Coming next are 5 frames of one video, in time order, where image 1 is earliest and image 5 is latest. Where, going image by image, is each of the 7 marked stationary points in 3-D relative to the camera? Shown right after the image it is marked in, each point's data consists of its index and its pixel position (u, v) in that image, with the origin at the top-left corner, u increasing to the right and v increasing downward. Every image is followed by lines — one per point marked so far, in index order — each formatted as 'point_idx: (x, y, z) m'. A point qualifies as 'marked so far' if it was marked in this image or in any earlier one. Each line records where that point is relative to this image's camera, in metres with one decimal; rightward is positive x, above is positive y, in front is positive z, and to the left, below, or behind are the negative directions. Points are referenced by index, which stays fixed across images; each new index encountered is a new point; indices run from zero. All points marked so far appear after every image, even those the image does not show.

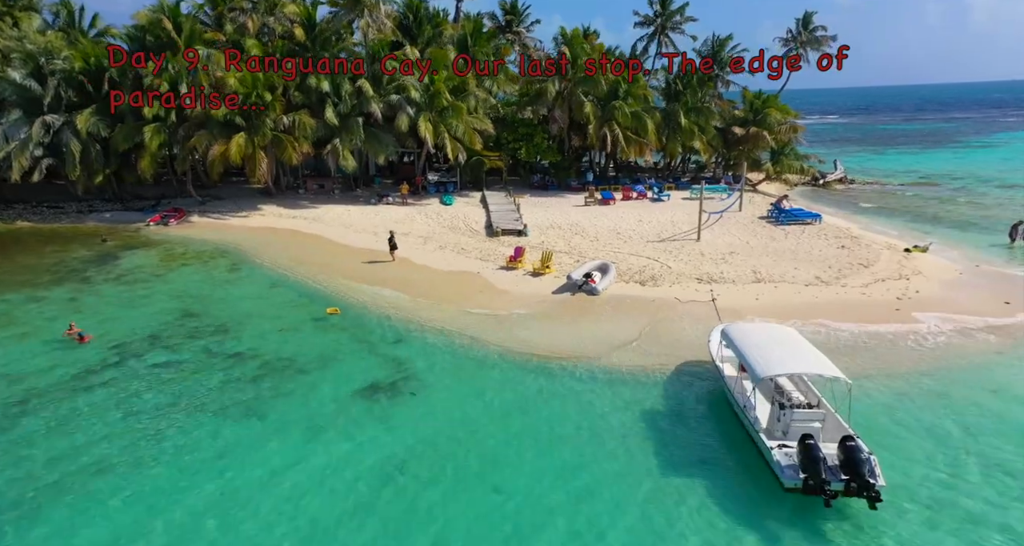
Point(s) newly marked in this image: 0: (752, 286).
0: (+8.1, -0.5, +17.7) m
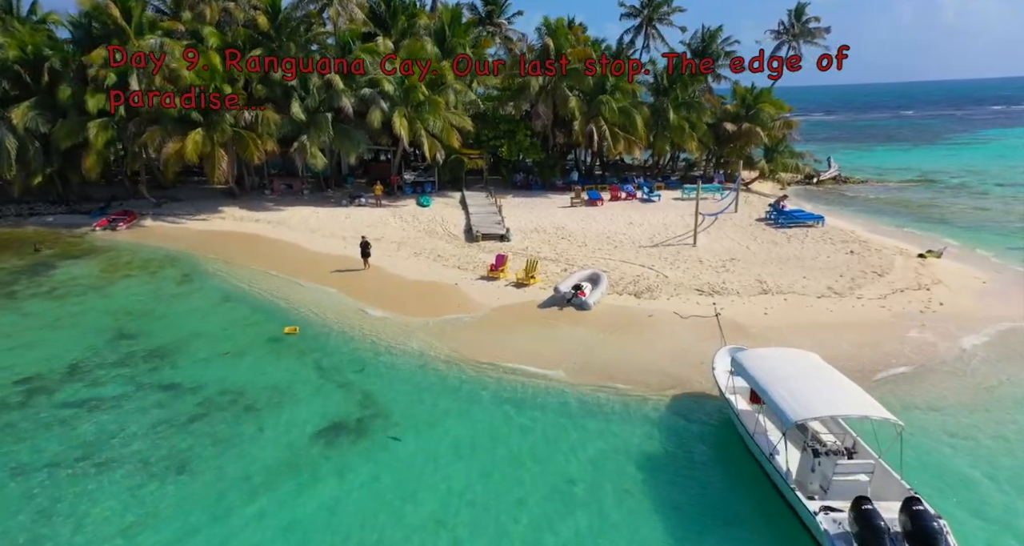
0: (+7.5, -0.8, +16.0) m
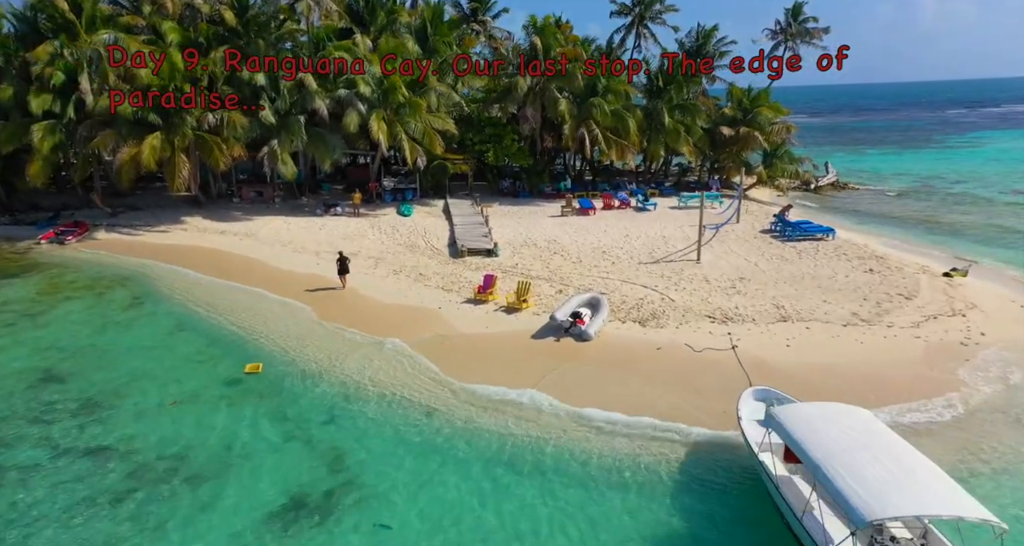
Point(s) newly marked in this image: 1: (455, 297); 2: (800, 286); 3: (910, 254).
0: (+7.2, -1.5, +14.4) m
1: (-2.0, -0.8, +18.2) m
2: (+9.2, -0.4, +16.7) m
3: (+14.4, +0.7, +19.1) m
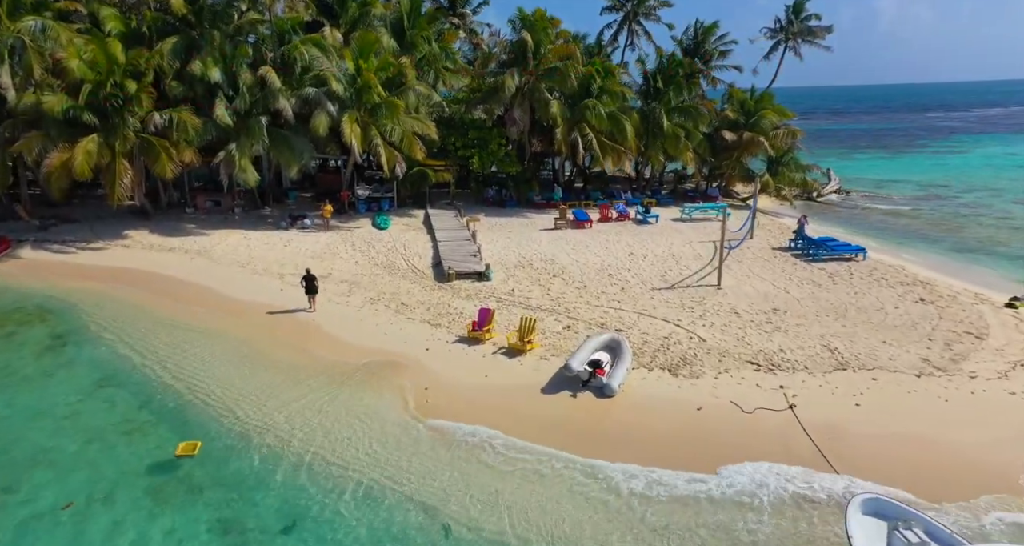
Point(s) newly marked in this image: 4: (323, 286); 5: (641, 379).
0: (+7.4, -2.4, +12.0) m
1: (-2.0, -1.8, +15.4) m
2: (+9.2, -1.3, +14.4) m
3: (+14.3, -0.2, +17.0) m
4: (-6.9, -0.5, +19.1) m
5: (+3.1, -2.5, +12.6) m
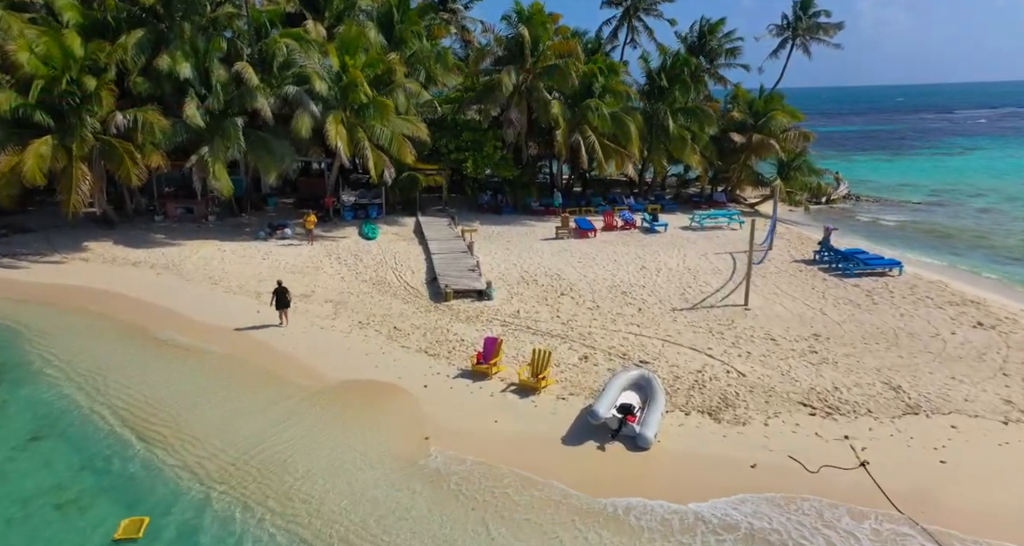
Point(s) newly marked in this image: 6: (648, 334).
0: (+7.7, -3.0, +10.3) m
1: (-1.8, -2.4, +13.4) m
2: (+9.5, -1.9, +12.8) m
3: (+14.5, -0.7, +15.5) m
4: (-6.8, -1.2, +17.1) m
5: (+3.4, -3.1, +10.8) m
6: (+3.8, -1.7, +14.5) m
